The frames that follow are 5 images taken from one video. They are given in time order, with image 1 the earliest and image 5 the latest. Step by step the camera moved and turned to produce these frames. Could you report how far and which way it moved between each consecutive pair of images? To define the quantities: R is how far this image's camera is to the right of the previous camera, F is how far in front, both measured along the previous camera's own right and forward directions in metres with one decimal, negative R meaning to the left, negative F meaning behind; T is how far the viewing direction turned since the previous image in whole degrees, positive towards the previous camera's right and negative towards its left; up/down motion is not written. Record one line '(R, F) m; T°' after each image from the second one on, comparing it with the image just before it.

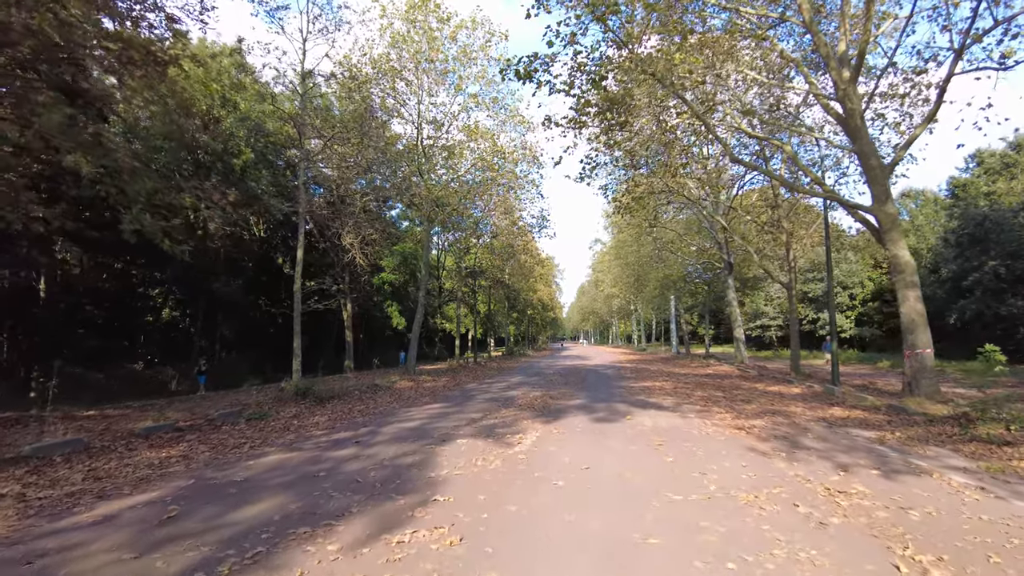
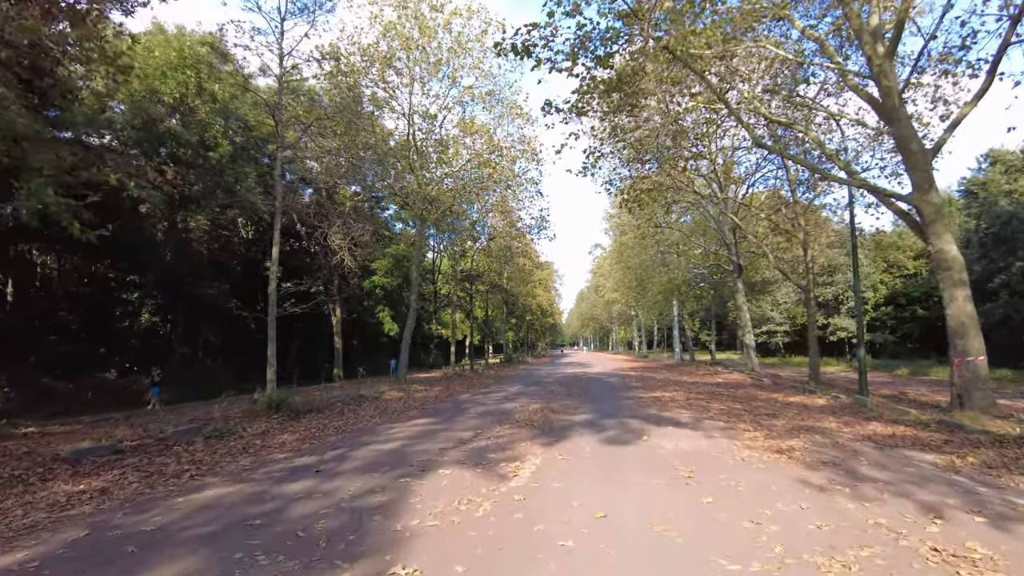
(0.0, +1.3) m; 0°
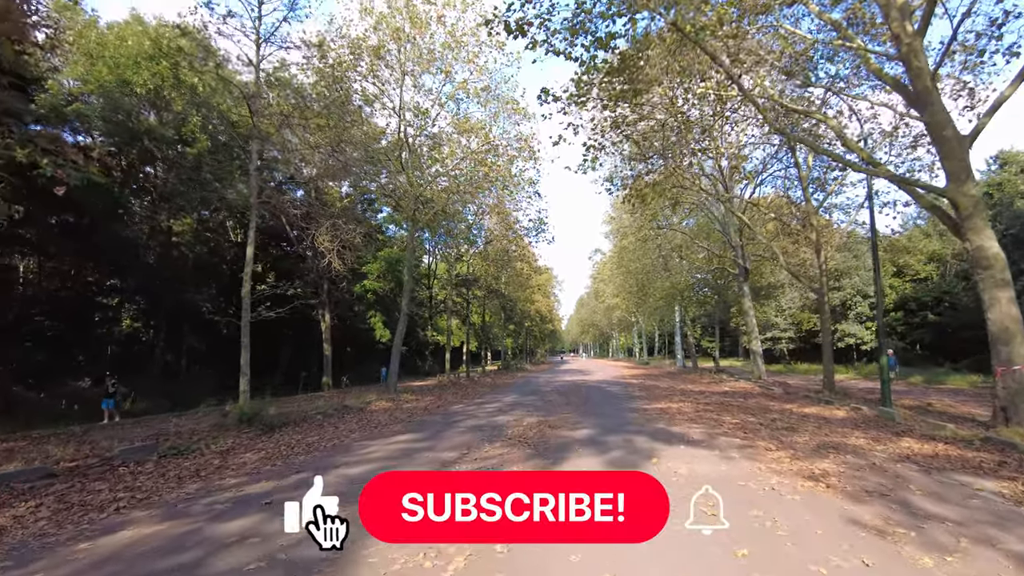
(+0.1, +1.0) m; 0°
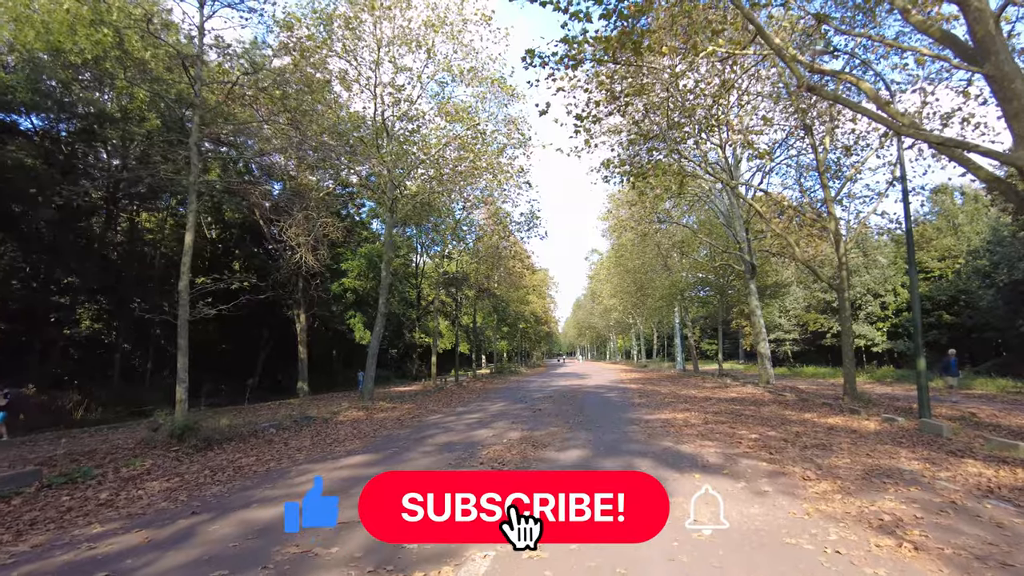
(+0.3, +1.7) m; 0°
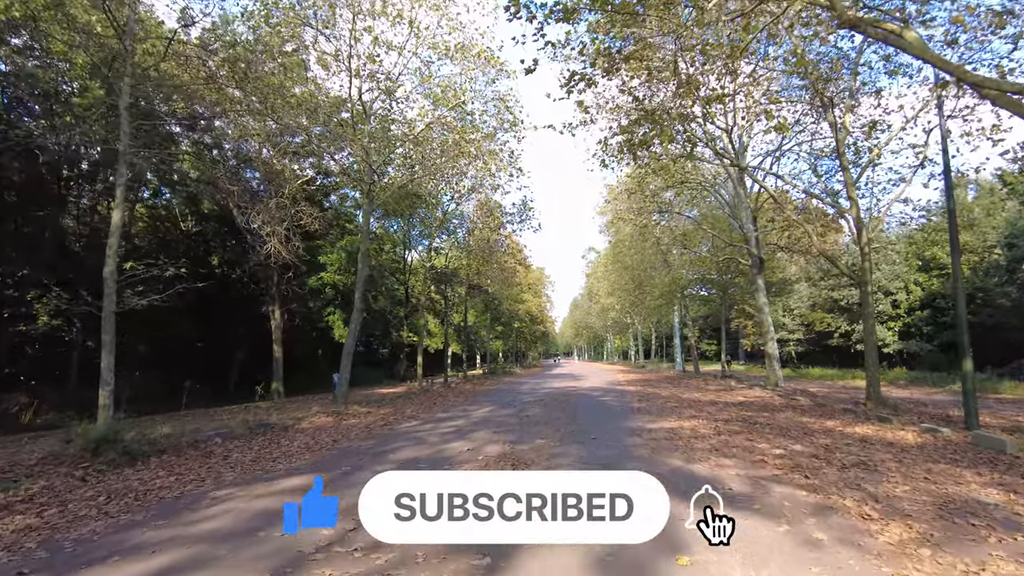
(+0.3, +1.6) m; 0°
